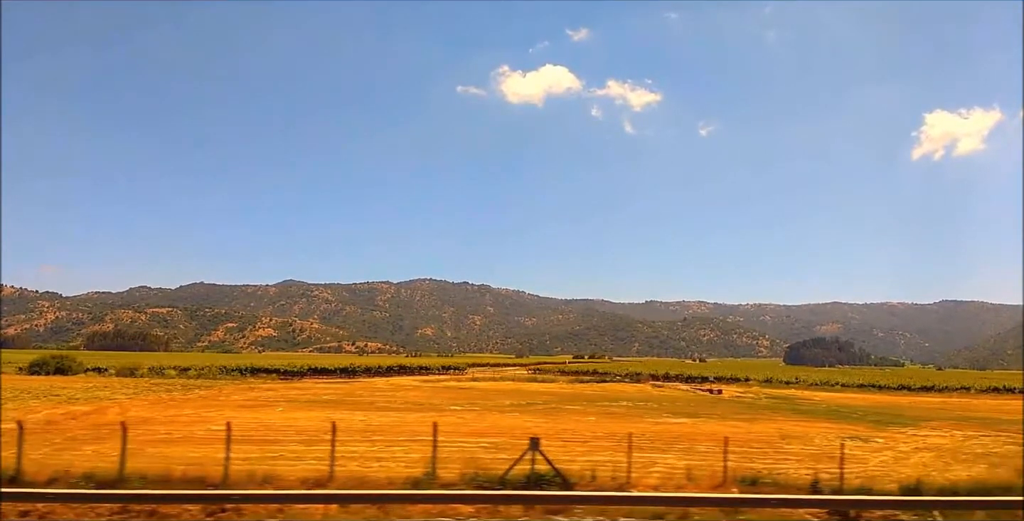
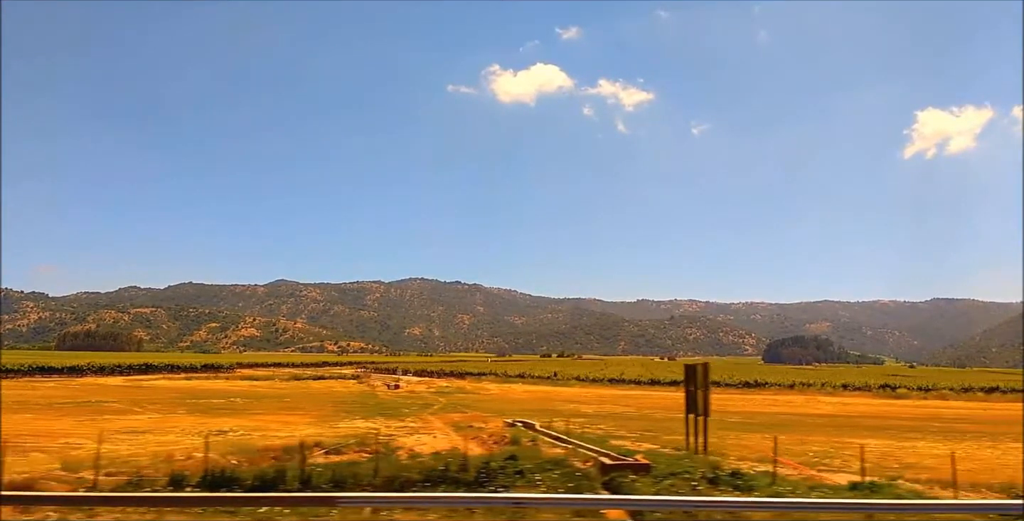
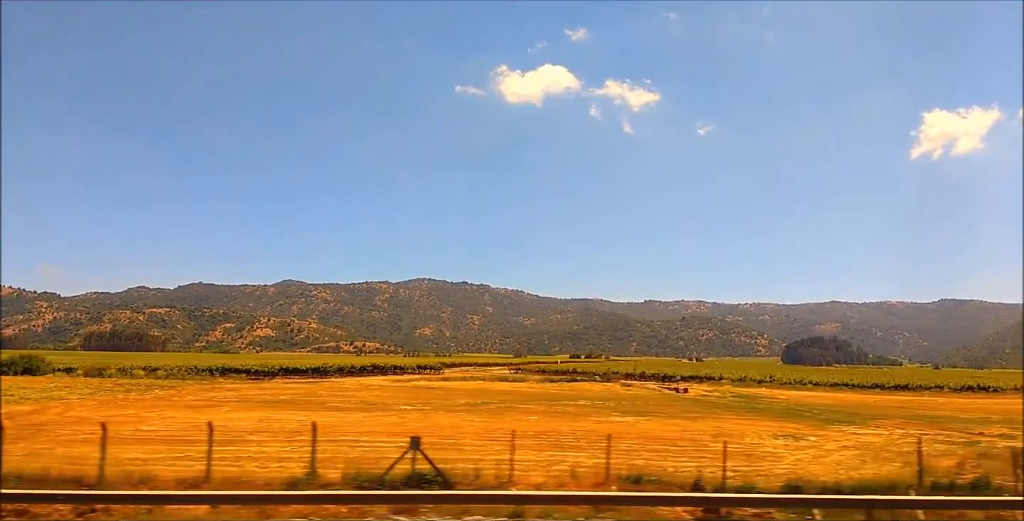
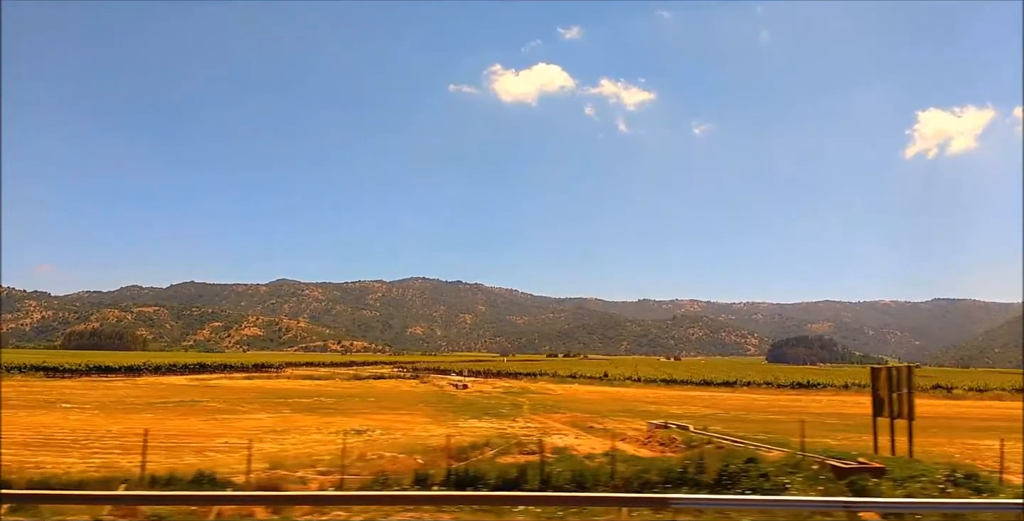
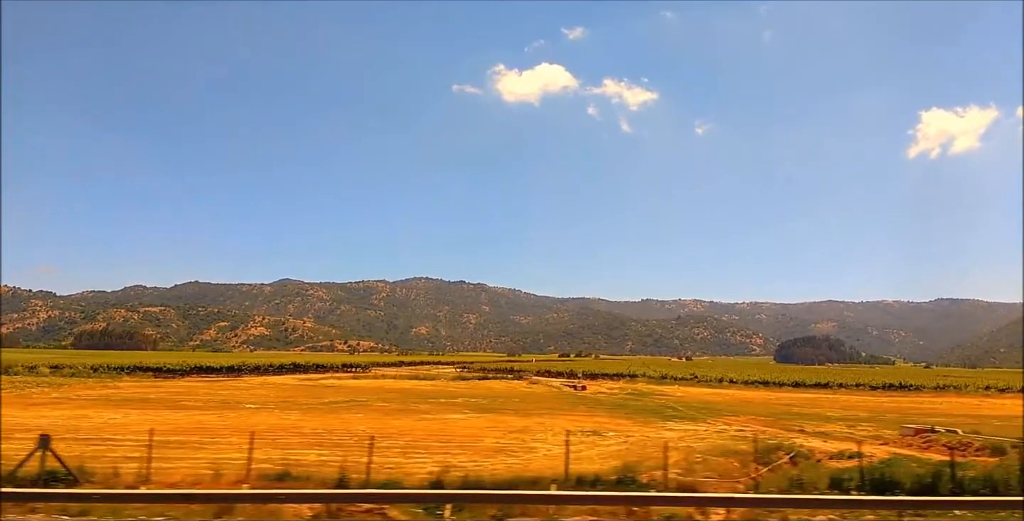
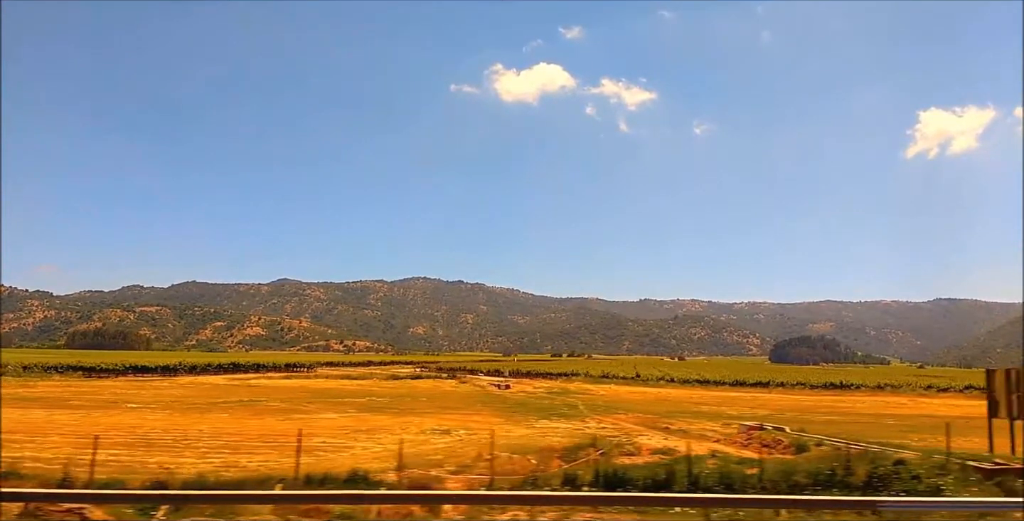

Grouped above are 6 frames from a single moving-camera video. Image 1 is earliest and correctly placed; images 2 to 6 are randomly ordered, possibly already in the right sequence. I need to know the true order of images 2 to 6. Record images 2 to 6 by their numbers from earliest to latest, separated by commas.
3, 5, 6, 4, 2
